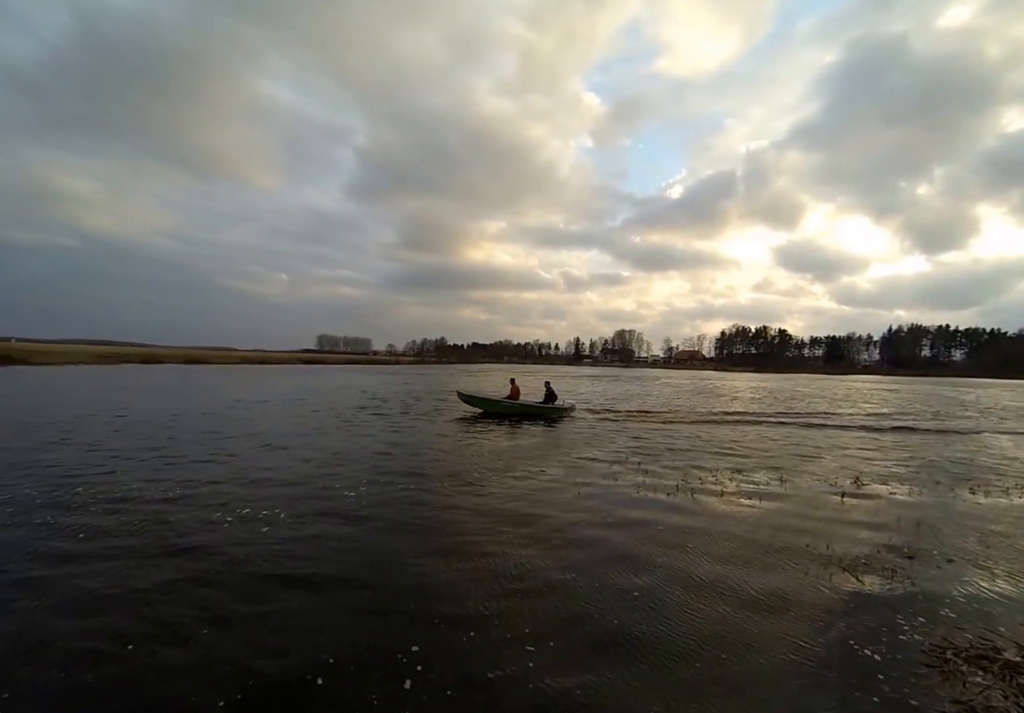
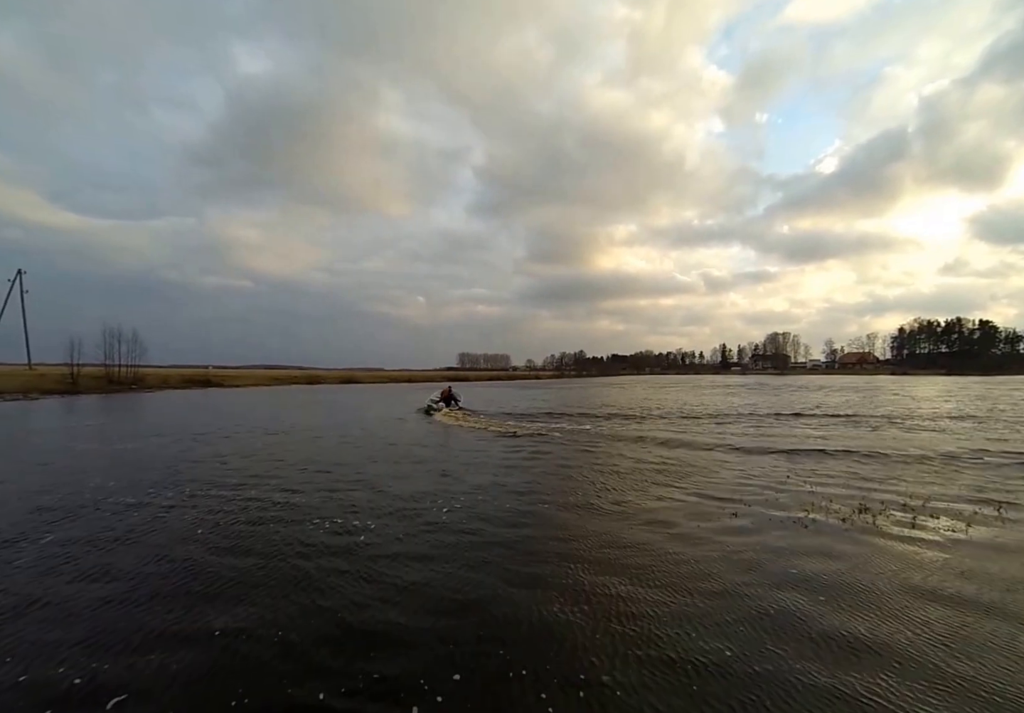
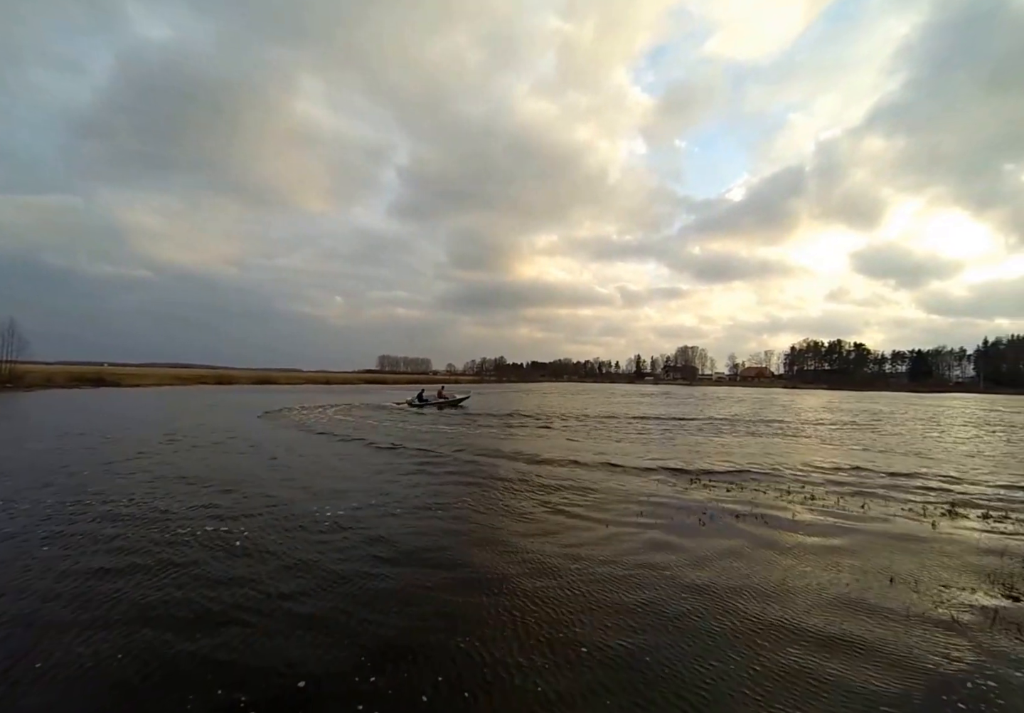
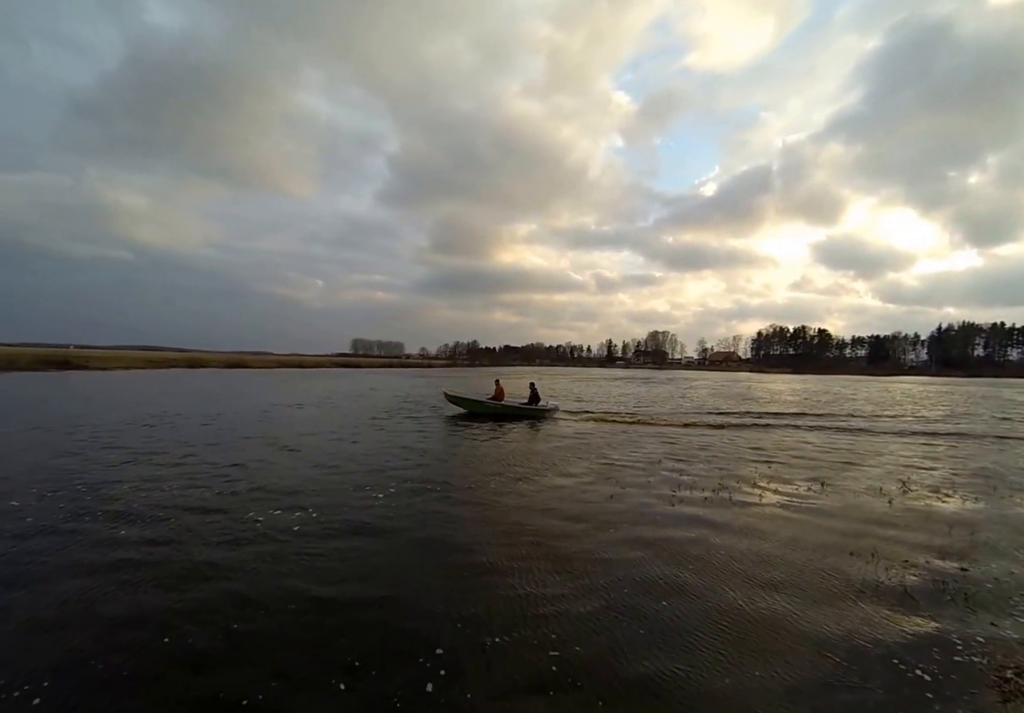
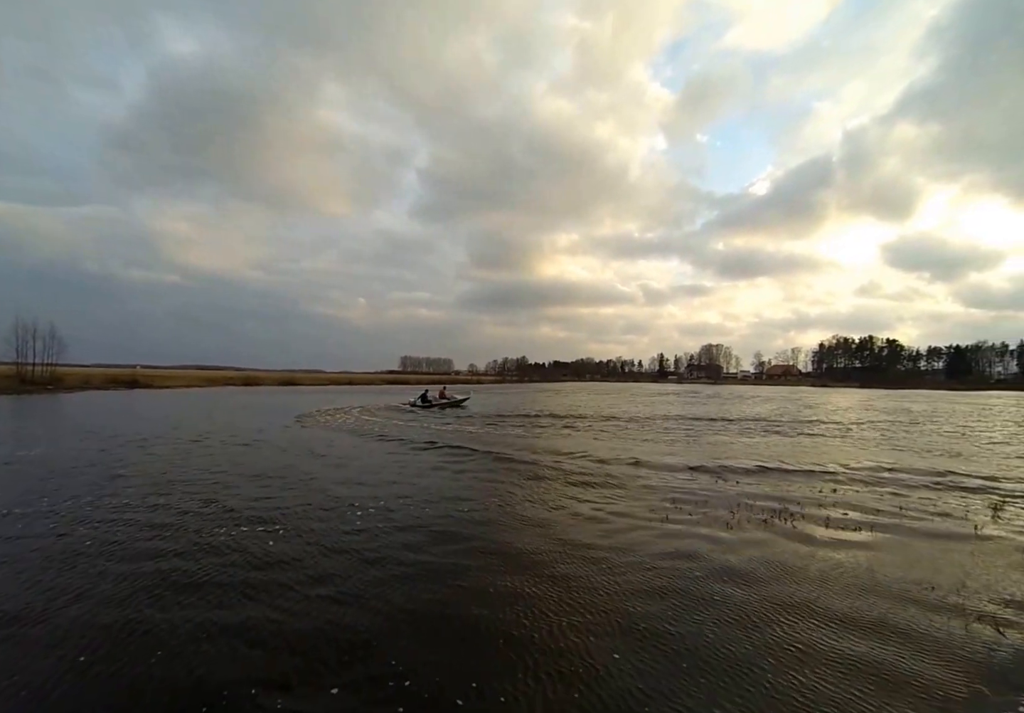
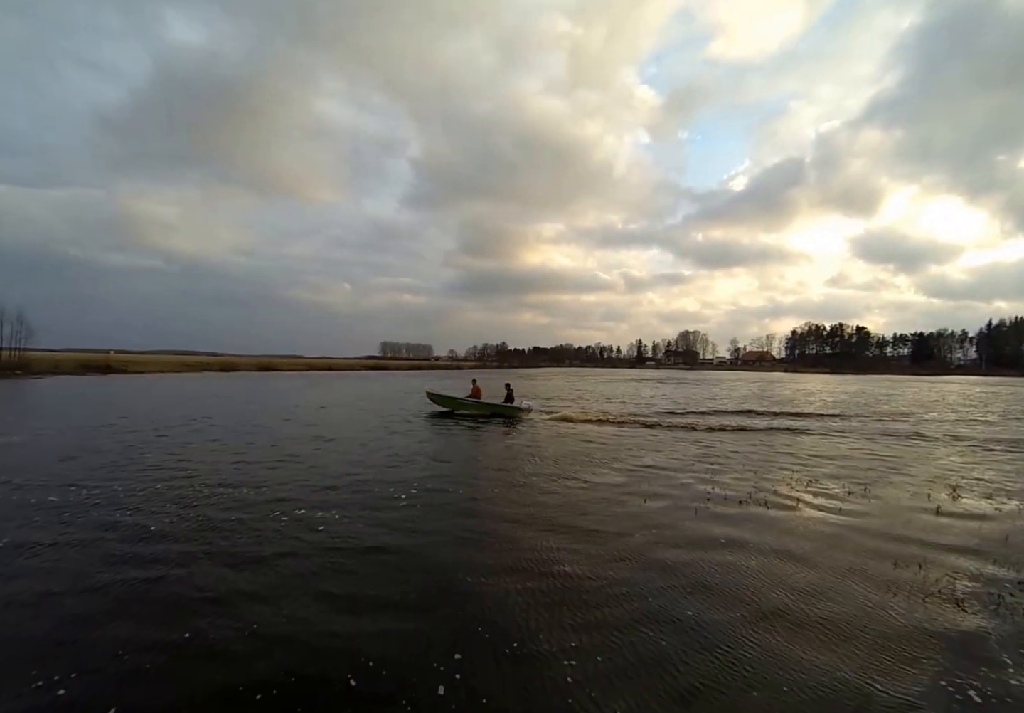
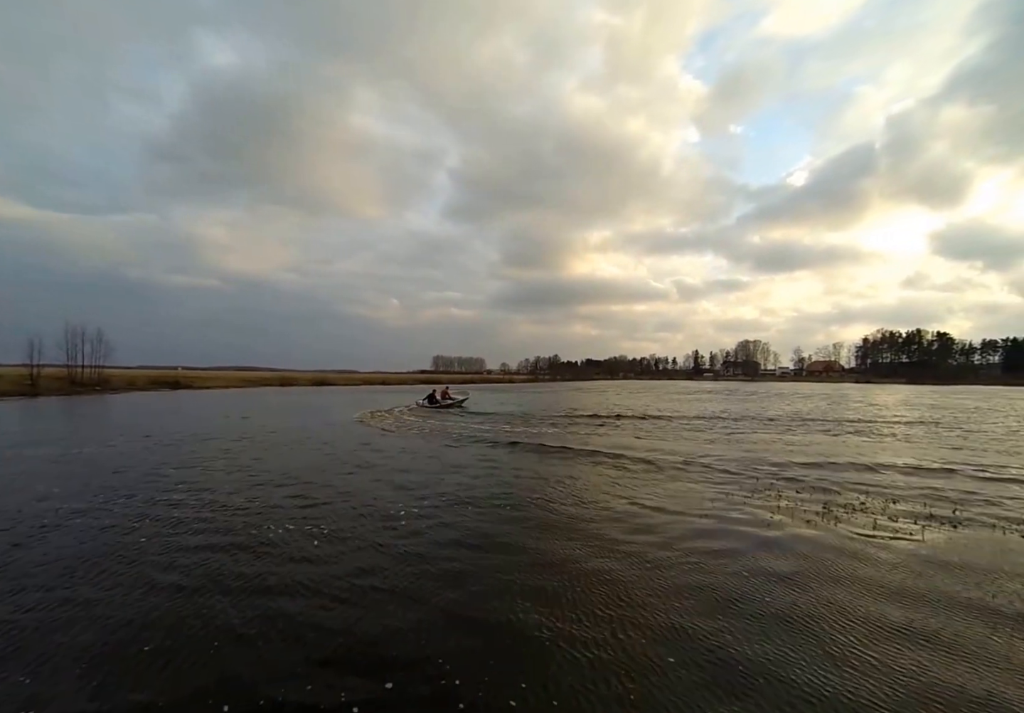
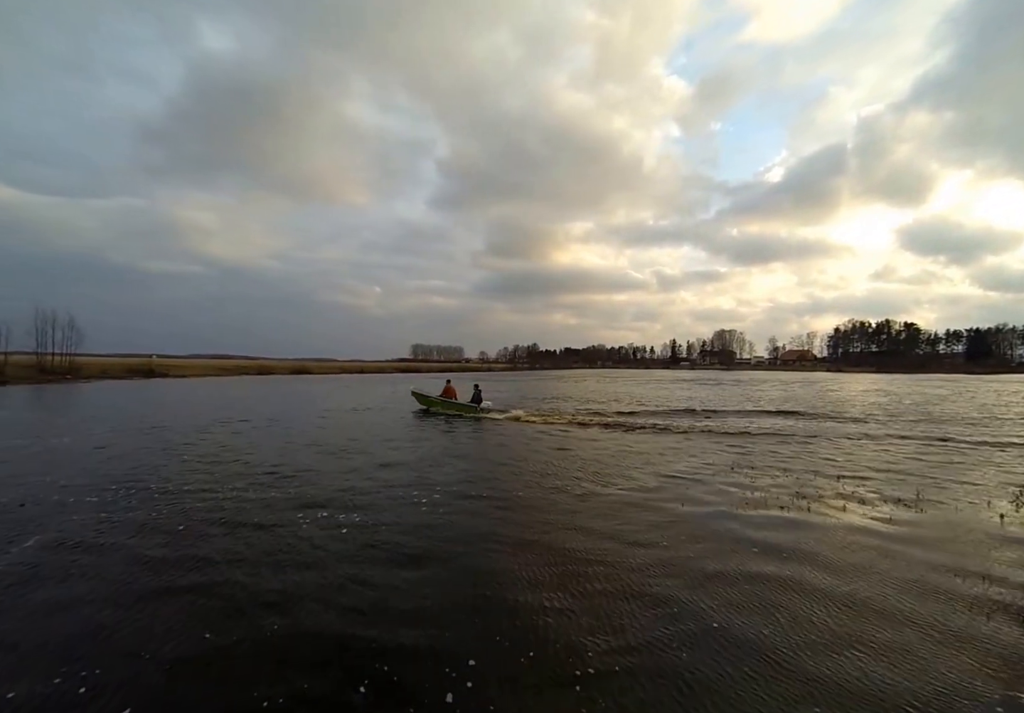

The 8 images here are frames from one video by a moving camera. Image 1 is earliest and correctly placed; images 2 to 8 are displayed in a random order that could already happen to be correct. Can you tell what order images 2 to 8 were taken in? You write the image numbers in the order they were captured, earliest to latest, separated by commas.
4, 6, 8, 2, 7, 5, 3
